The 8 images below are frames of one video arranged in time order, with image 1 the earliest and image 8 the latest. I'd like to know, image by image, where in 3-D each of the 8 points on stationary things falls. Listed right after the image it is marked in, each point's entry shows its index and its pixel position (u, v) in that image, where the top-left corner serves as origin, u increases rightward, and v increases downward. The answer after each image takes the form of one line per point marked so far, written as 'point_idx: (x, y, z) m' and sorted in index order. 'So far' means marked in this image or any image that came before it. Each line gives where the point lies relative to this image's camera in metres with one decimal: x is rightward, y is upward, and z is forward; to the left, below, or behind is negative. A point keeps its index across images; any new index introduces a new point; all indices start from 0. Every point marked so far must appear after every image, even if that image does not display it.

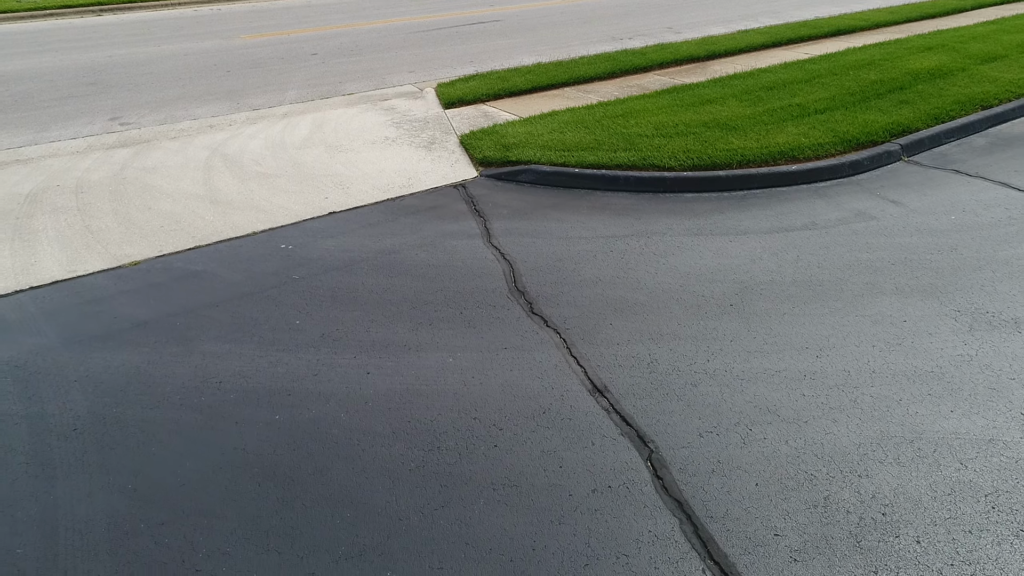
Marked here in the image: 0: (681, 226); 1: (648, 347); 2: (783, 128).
0: (+1.2, +0.5, +5.8) m
1: (+0.7, -0.3, +4.2) m
2: (+2.6, +1.5, +7.6) m
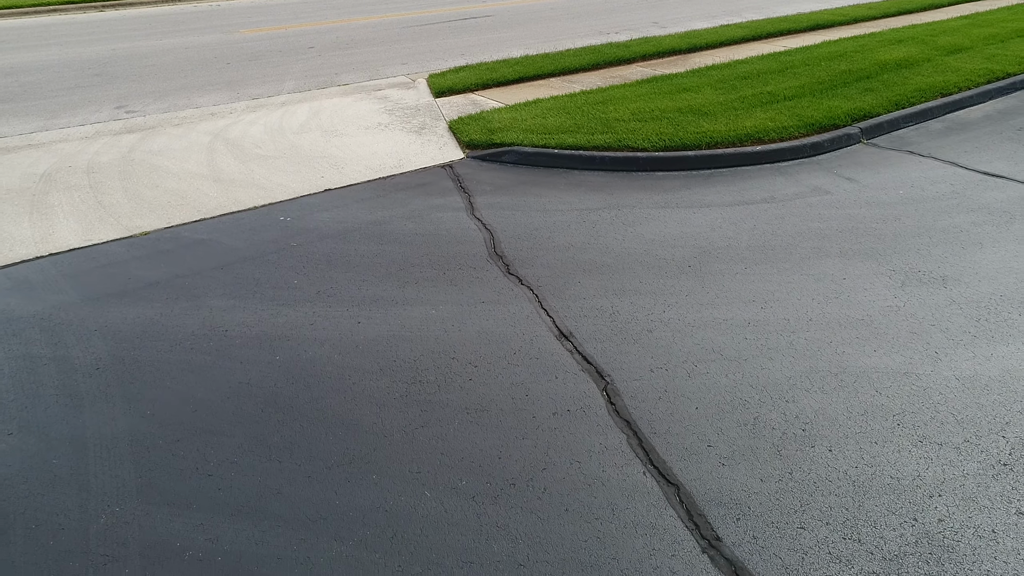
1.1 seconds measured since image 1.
0: (+1.1, +0.7, +6.2) m
1: (+0.6, -0.1, +4.7) m
2: (+2.4, +1.8, +8.0) m
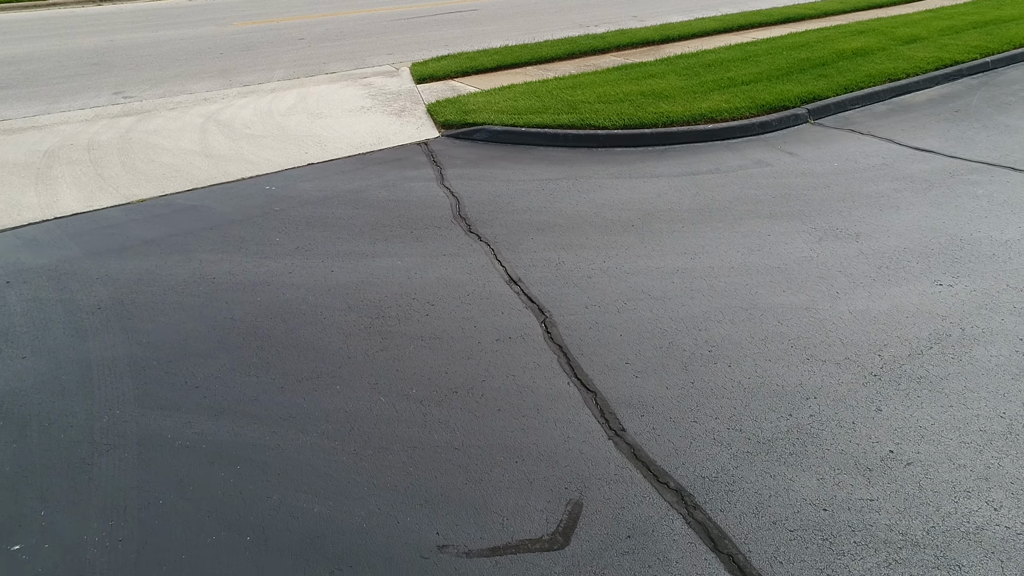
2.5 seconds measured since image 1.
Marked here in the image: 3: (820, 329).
0: (+0.8, +1.0, +6.8) m
1: (+0.3, +0.2, +5.3) m
2: (+2.1, +2.1, +8.6) m
3: (+1.7, -0.2, +4.3) m
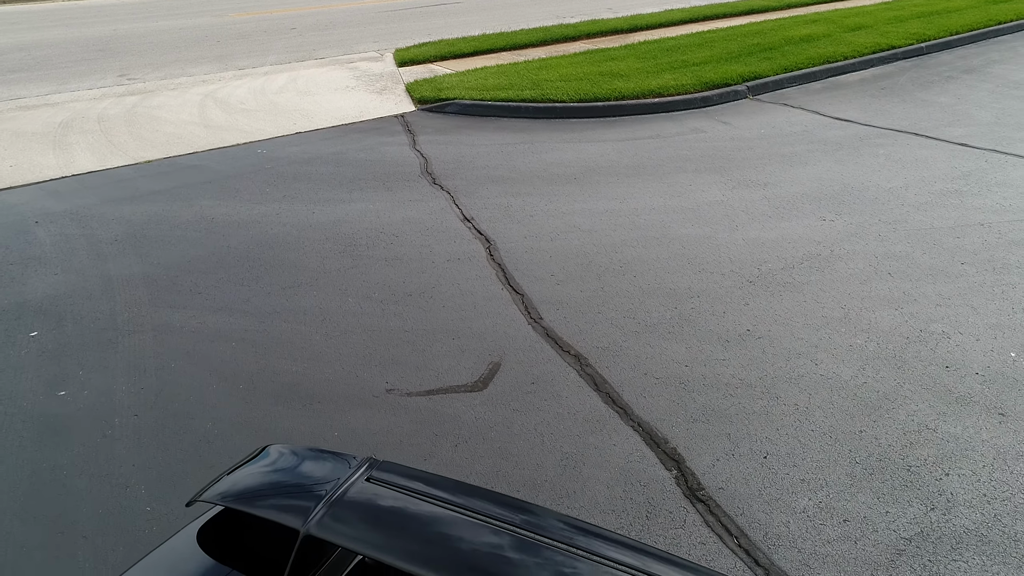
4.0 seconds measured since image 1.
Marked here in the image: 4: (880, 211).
0: (+0.4, +1.5, +7.7) m
1: (0.0, +0.7, +6.2) m
2: (+1.8, +2.5, +9.5) m
3: (+1.3, +0.3, +5.2) m
4: (+2.7, +0.6, +5.7) m
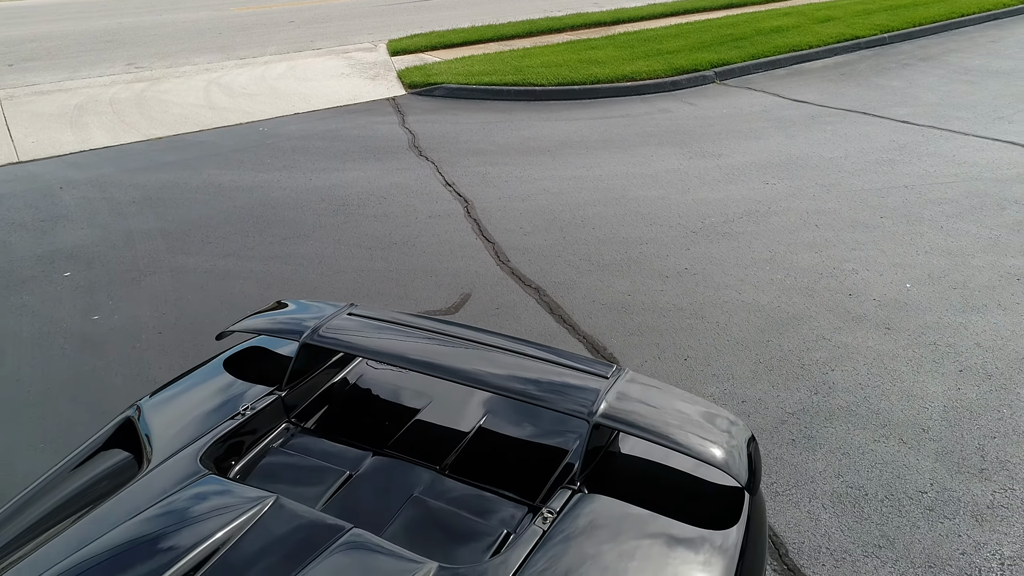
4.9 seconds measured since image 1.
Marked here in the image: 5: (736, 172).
0: (+0.3, +1.8, +8.3) m
1: (-0.2, +1.0, +6.8) m
2: (+1.6, +2.9, +10.2) m
3: (+1.1, +0.6, +5.8) m
4: (+2.5, +0.9, +6.4) m
5: (+1.8, +1.0, +6.5) m
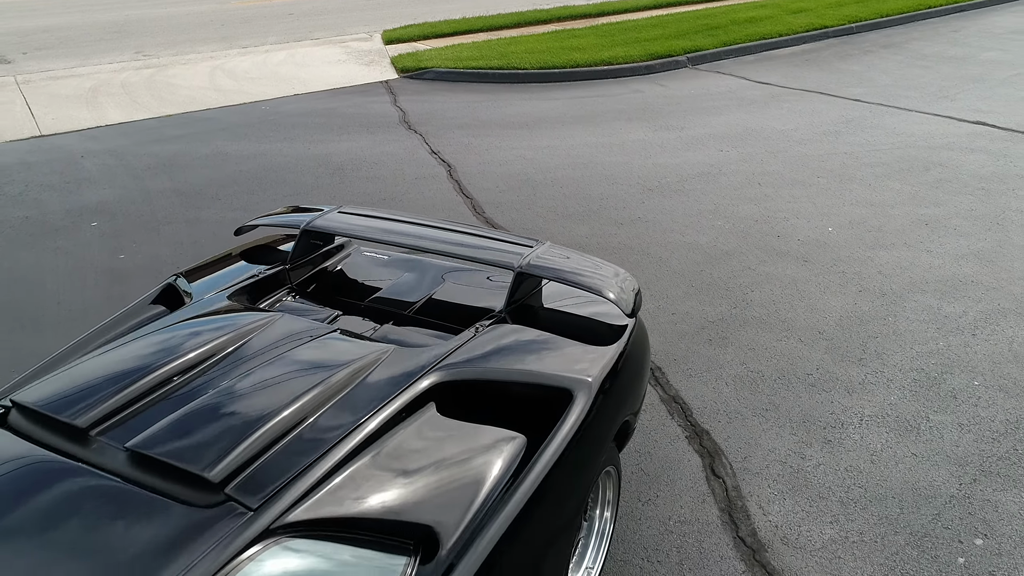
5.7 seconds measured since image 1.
0: (+0.1, +2.2, +9.0) m
1: (-0.4, +1.4, +7.5) m
2: (+1.4, +3.3, +10.8) m
3: (+1.0, +1.0, +6.5) m
4: (+2.3, +1.3, +7.1) m
5: (+1.7, +1.3, +7.2) m
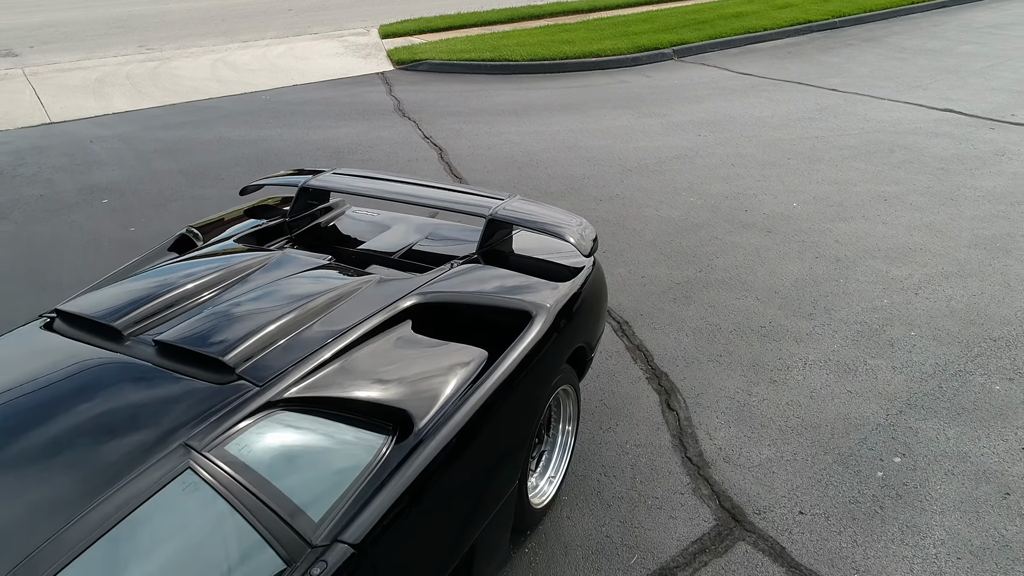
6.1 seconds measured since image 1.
0: (0.0, +2.4, +9.4) m
1: (-0.5, +1.6, +7.8) m
2: (+1.3, +3.5, +11.2) m
3: (+0.9, +1.2, +6.9) m
4: (+2.2, +1.5, +7.4) m
5: (+1.5, +1.5, +7.6) m
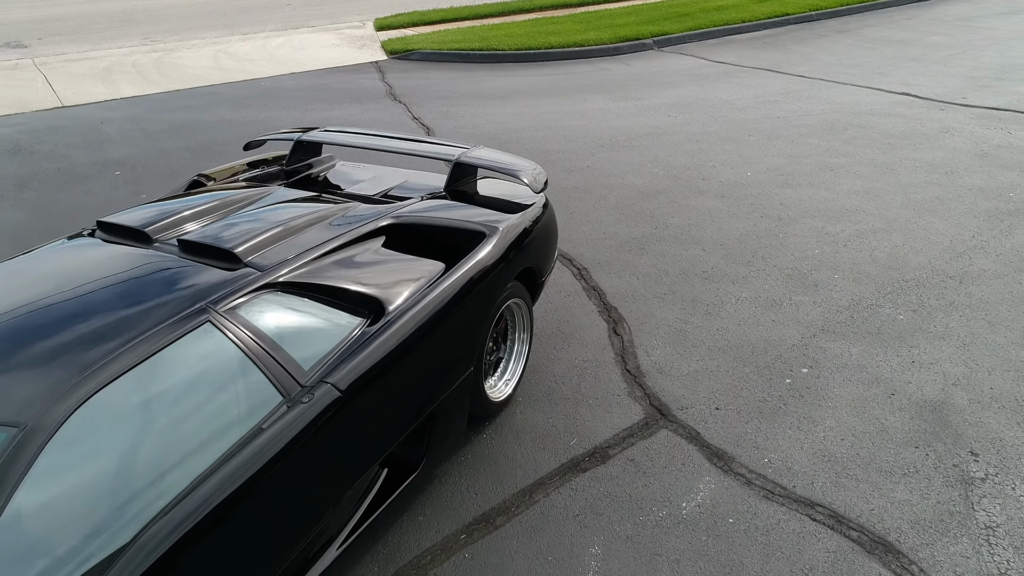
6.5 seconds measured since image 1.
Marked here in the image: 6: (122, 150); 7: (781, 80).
0: (-0.2, +2.7, +9.9) m
1: (-0.7, +1.9, +8.4) m
2: (+1.1, +3.7, +11.7) m
3: (+0.7, +1.5, +7.4) m
4: (+2.0, +1.8, +7.9) m
5: (+1.4, +1.8, +8.1) m
6: (-3.5, +1.3, +7.2) m
7: (+3.1, +2.4, +9.2) m
